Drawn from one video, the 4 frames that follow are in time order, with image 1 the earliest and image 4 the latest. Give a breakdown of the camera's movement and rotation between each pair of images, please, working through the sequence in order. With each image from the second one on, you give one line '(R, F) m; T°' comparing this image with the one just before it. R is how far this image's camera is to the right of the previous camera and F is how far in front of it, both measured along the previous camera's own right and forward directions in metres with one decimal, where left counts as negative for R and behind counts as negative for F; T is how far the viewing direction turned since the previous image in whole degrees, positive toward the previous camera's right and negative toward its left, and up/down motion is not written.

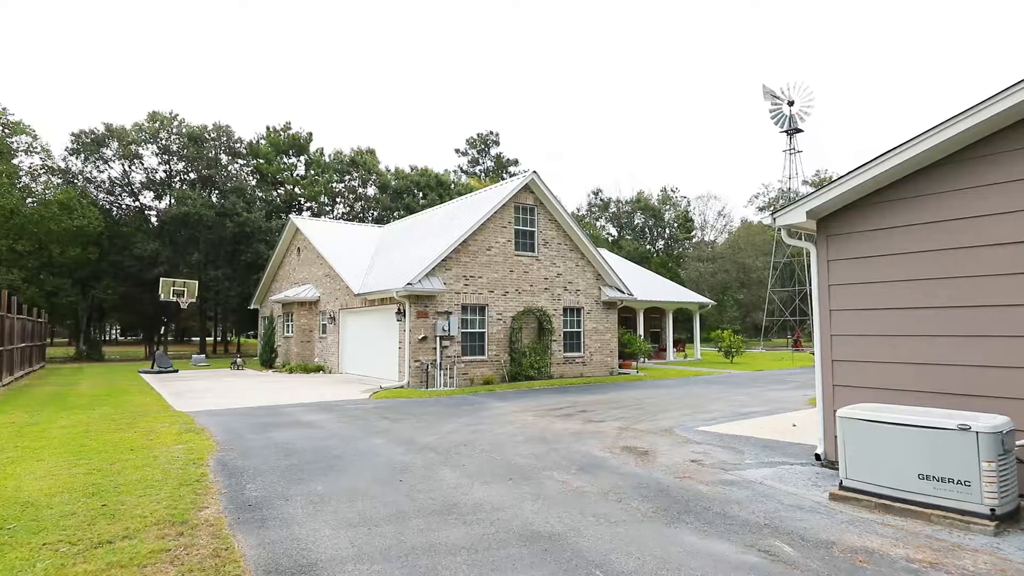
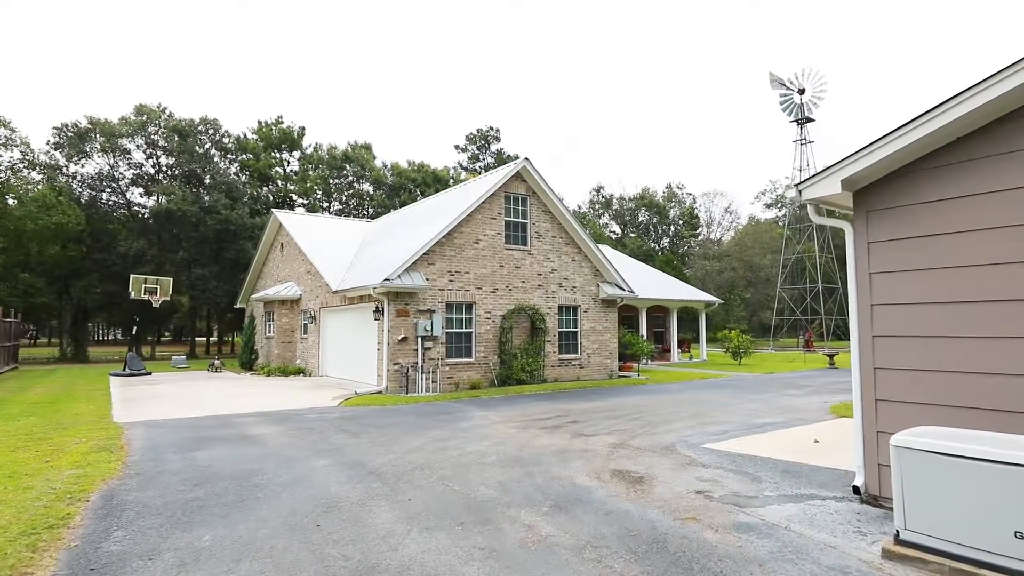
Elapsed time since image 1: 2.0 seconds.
(+0.4, +1.3) m; -1°
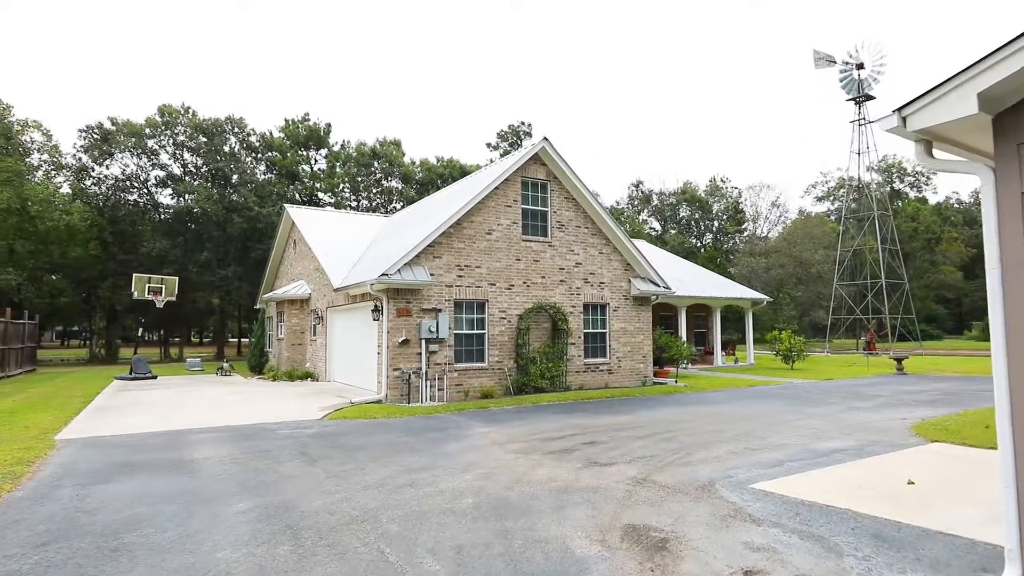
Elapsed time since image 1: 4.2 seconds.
(+0.5, +1.7) m; -4°
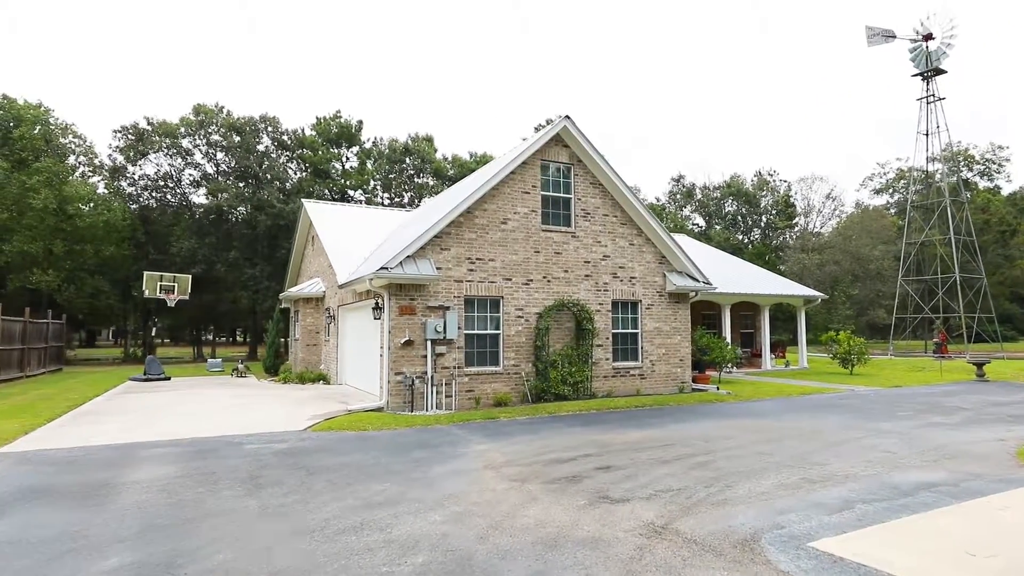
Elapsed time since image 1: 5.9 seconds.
(+0.5, +1.4) m; -4°
